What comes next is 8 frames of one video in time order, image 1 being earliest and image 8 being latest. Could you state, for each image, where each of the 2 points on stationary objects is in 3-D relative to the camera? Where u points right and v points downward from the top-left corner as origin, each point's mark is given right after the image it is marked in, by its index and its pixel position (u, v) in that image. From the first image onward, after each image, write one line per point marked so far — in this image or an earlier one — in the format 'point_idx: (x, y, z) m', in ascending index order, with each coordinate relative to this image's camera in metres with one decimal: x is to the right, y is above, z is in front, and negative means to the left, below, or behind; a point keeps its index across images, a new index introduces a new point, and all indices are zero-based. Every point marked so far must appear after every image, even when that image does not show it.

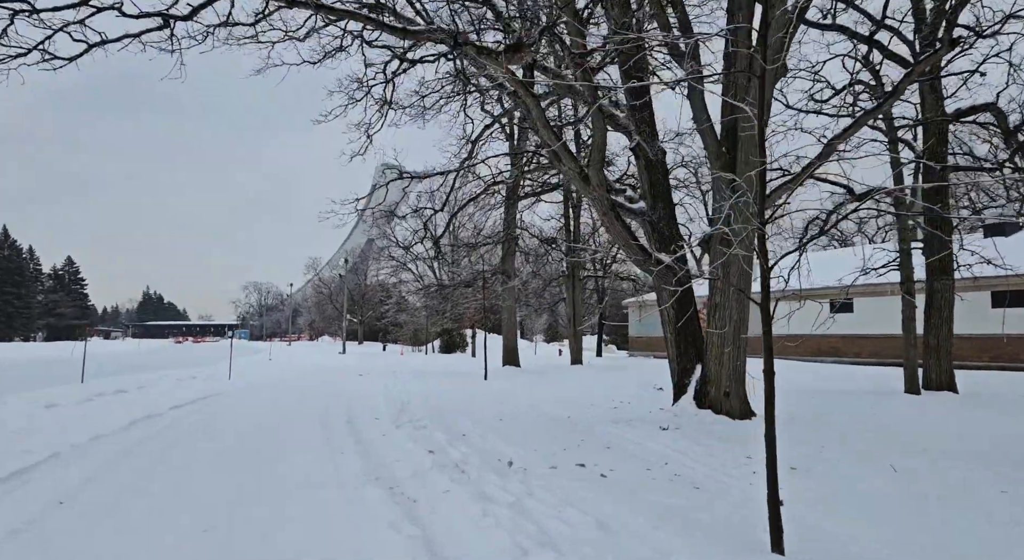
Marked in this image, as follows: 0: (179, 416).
0: (-4.0, -1.6, +7.2) m
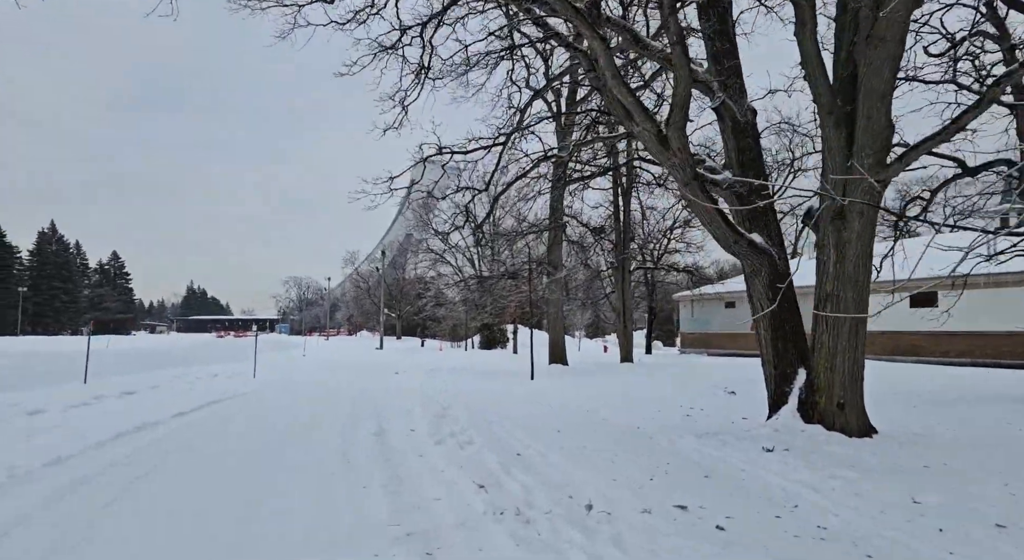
0: (-3.3, -1.5, +6.1) m
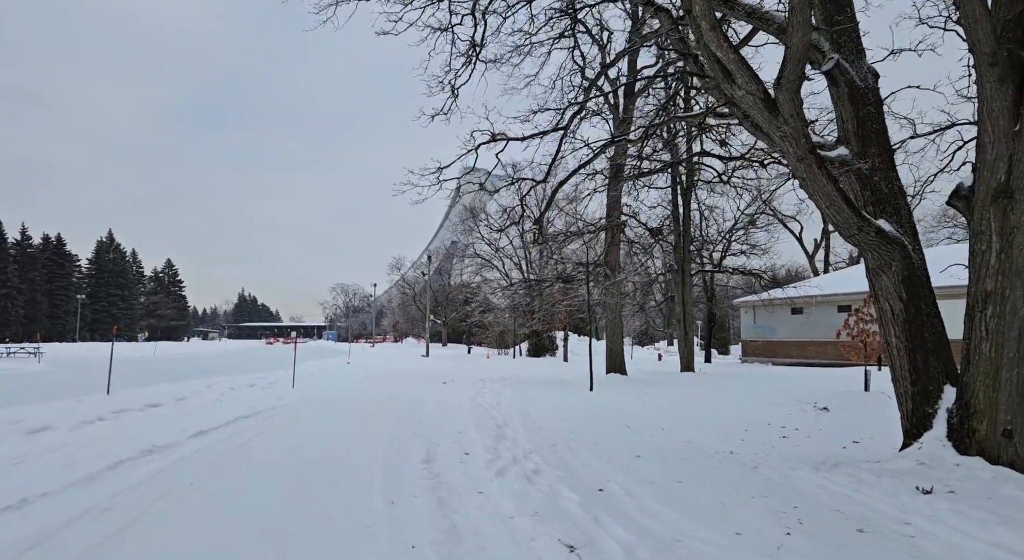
0: (-2.7, -1.5, +5.3) m
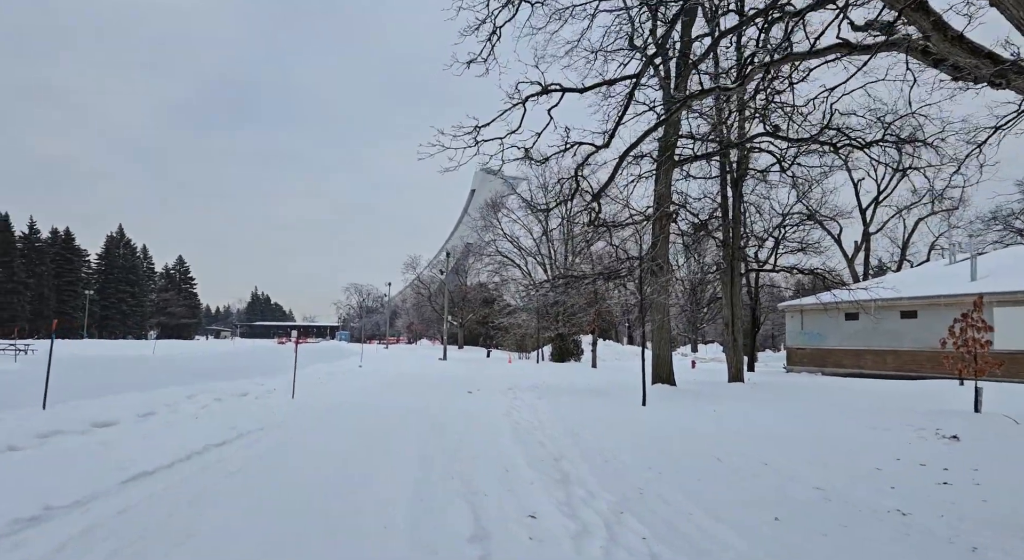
0: (-2.1, -1.3, +3.5) m
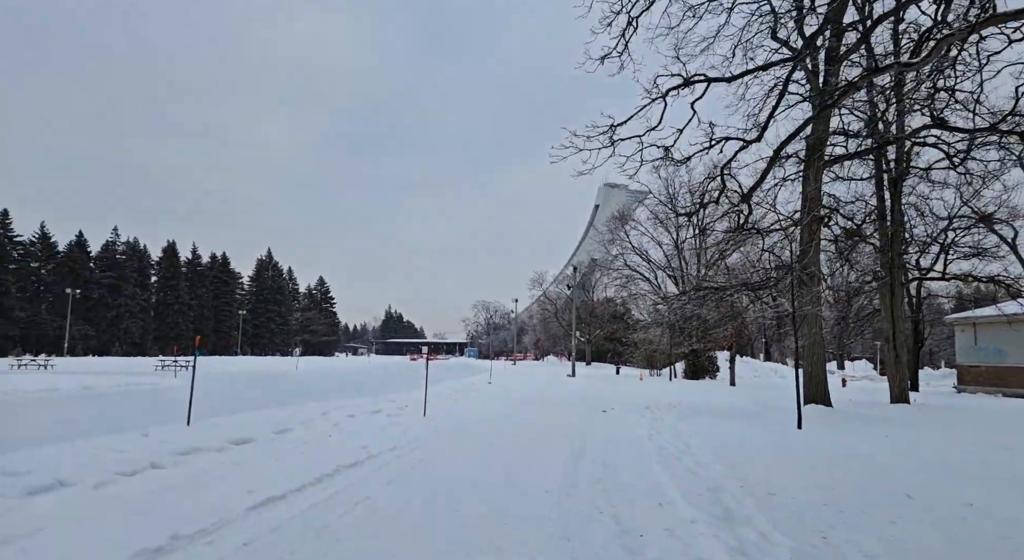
0: (-1.3, -1.4, +3.3) m
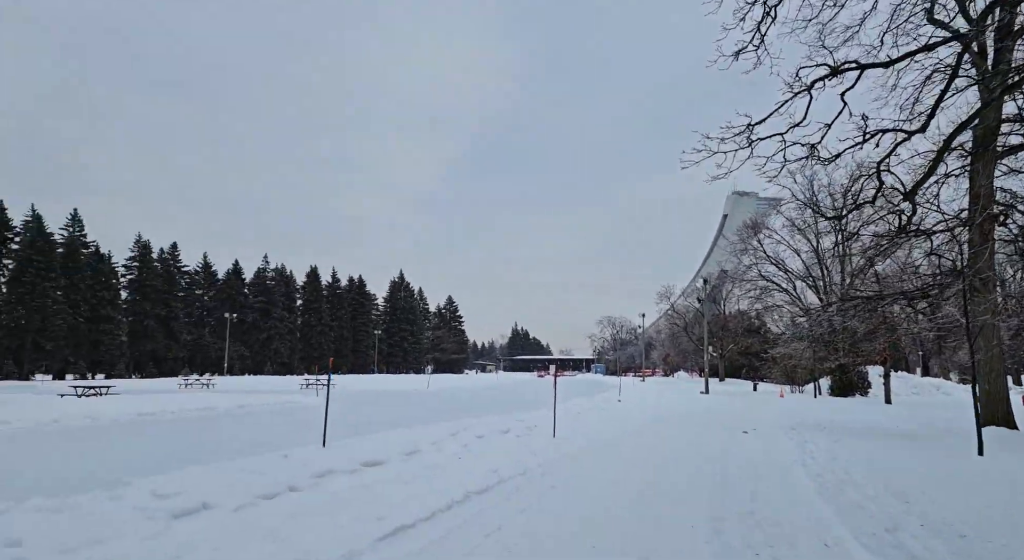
0: (-0.6, -1.5, +3.1) m
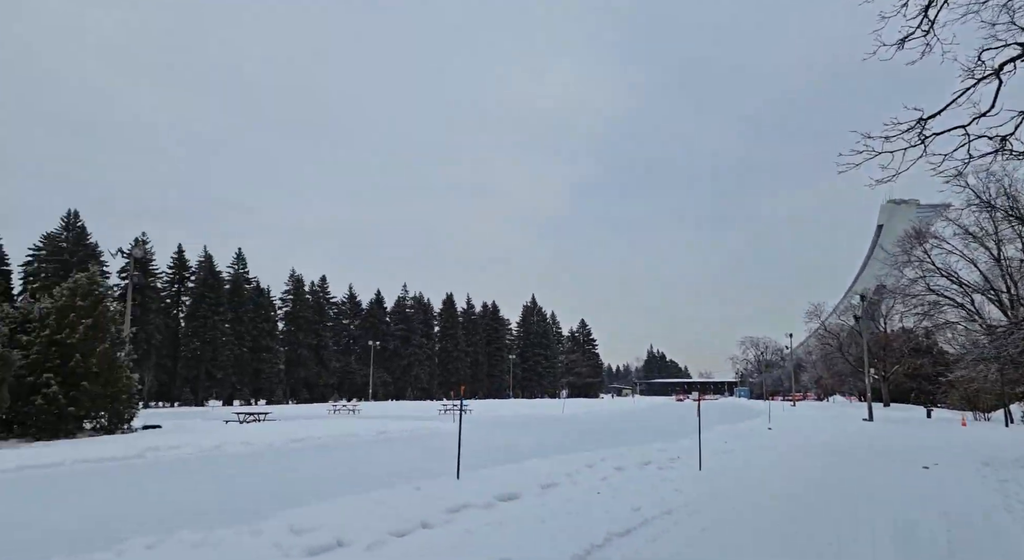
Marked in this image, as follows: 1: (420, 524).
0: (+0.2, -1.6, +2.9) m
1: (-0.6, -1.7, +4.4) m
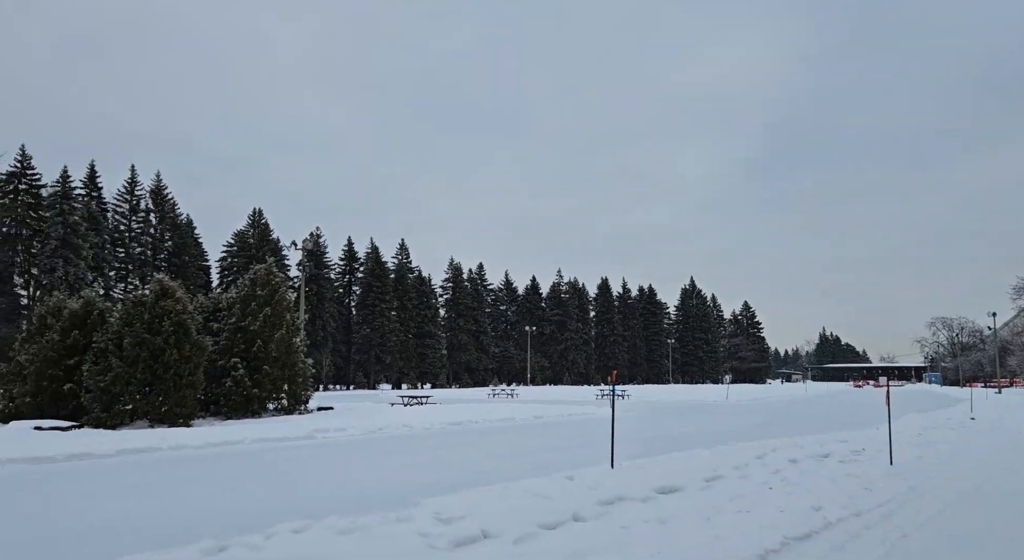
0: (+0.9, -1.5, +2.6) m
1: (+0.5, -1.6, +4.2) m
